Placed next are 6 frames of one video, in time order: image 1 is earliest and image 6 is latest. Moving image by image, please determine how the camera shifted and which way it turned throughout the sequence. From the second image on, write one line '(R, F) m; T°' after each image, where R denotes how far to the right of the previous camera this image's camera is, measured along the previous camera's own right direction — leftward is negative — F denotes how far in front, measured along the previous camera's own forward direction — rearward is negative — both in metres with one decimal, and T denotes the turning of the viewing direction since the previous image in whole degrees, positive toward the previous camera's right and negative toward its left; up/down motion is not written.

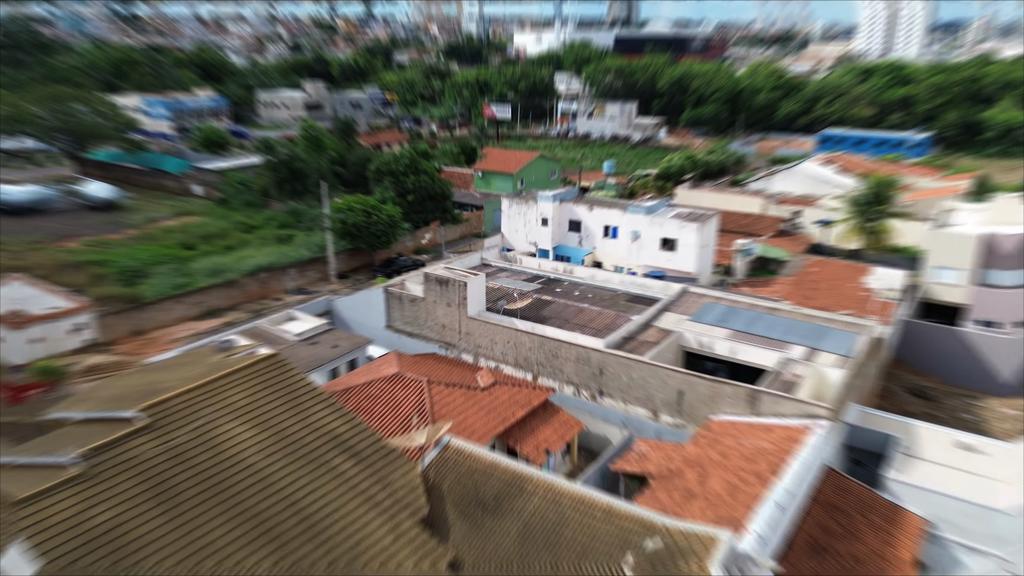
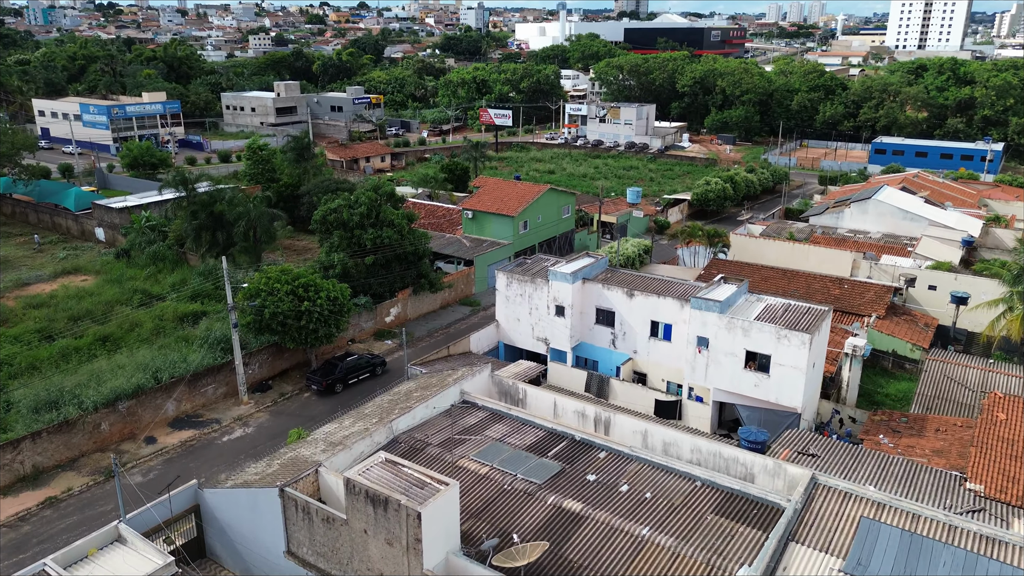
(+0.1, +14.1) m; 0°
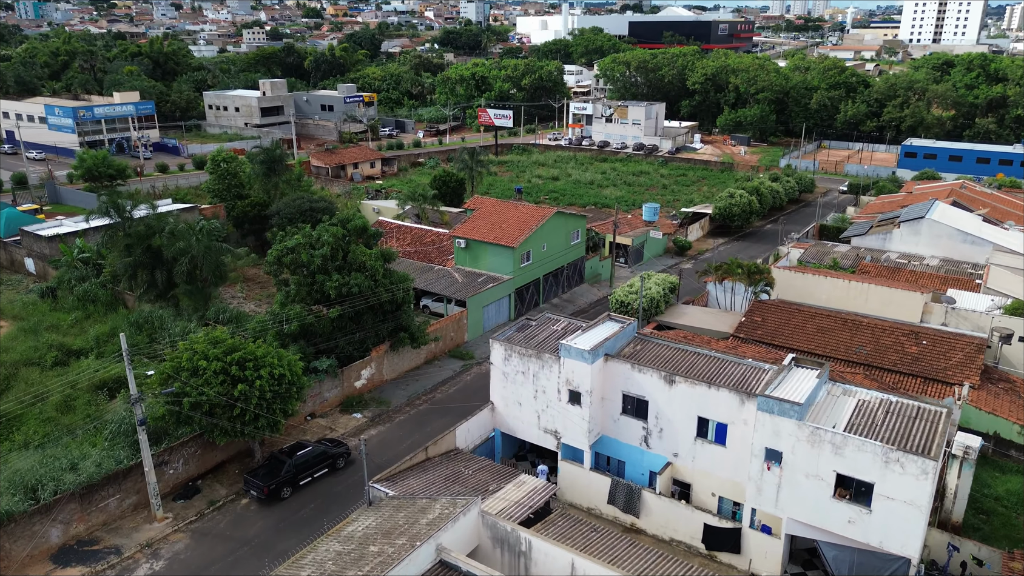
(+0.1, +7.1) m; 0°
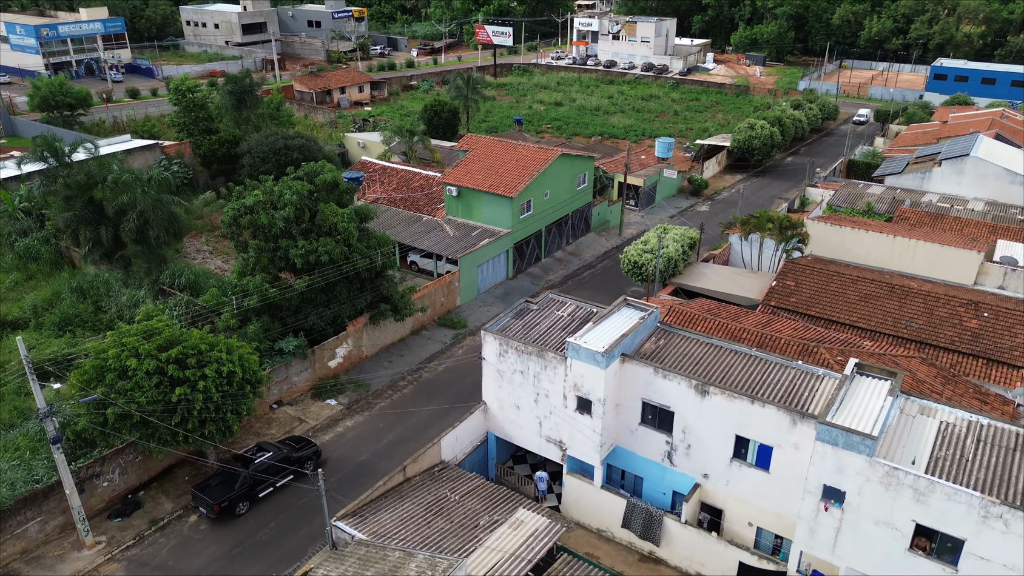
(+0.1, +4.3) m; 0°
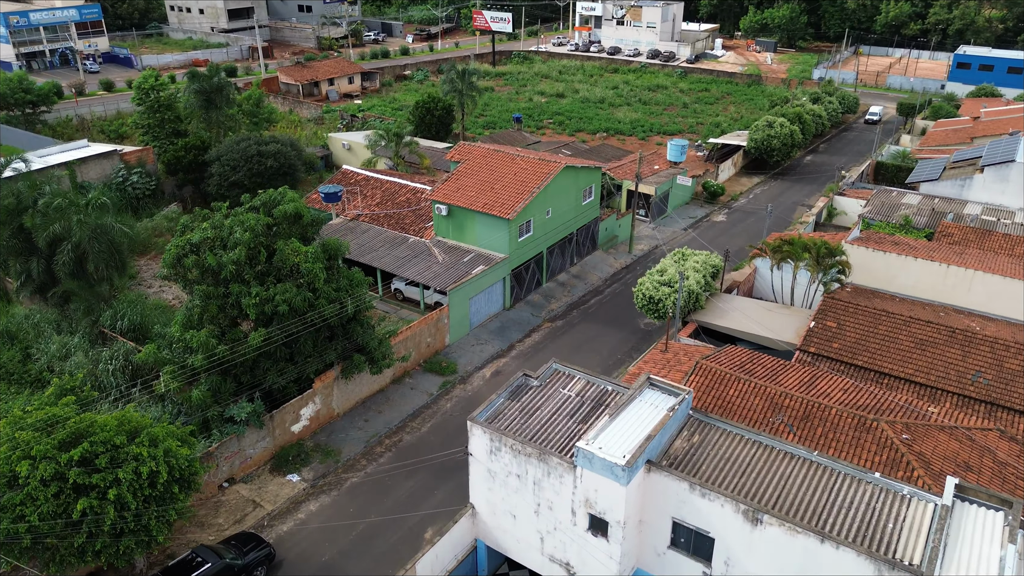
(+0.1, +4.1) m; 0°
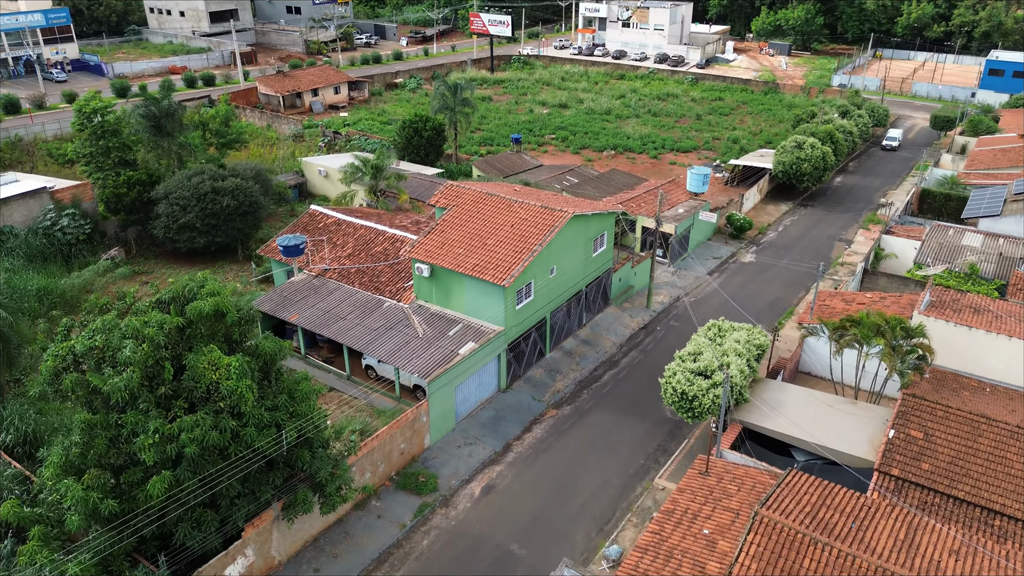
(+0.2, +5.5) m; 0°
